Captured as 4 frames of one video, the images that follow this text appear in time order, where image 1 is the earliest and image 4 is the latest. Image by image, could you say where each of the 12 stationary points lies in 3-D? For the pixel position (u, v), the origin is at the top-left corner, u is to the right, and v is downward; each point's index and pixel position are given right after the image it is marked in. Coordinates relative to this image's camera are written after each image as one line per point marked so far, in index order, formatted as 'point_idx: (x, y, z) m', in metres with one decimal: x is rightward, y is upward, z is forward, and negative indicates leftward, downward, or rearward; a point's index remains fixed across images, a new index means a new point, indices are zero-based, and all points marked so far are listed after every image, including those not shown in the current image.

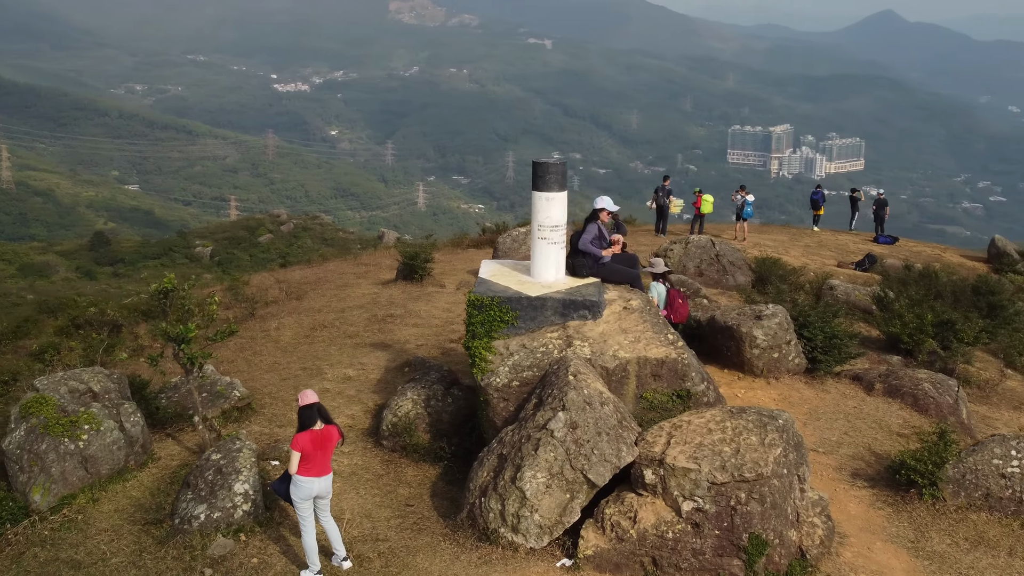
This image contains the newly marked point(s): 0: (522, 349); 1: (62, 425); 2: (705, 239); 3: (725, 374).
0: (+0.1, -0.4, +7.9) m
1: (-3.2, -1.0, +8.0) m
2: (+2.7, +0.7, +15.6) m
3: (+1.9, -0.8, +10.4) m
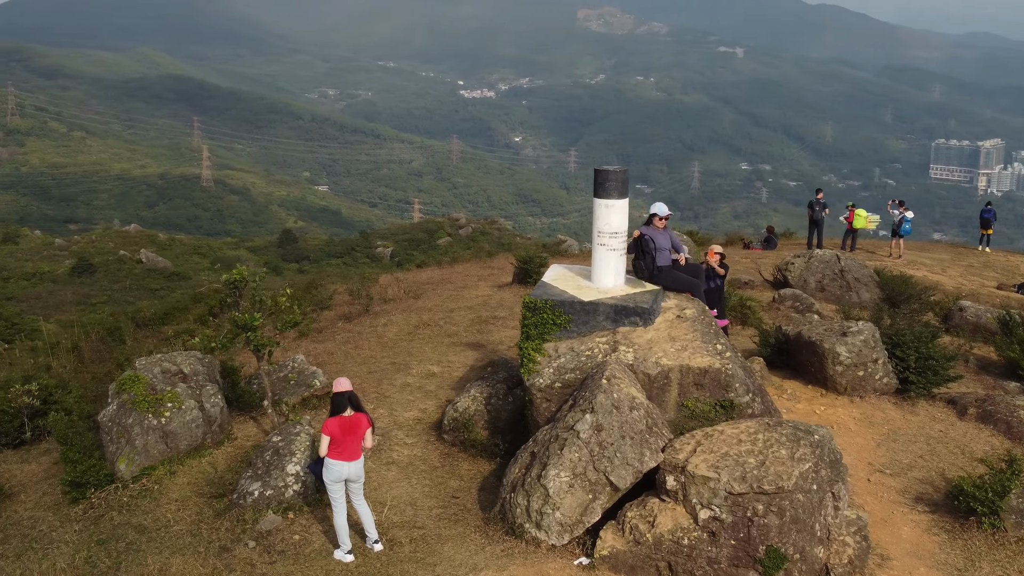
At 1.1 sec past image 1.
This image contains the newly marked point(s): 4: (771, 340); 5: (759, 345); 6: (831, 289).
0: (+0.4, -0.5, +8.0) m
1: (-2.8, -0.9, +8.7) m
2: (+4.3, +0.5, +15.3) m
3: (+2.7, -0.9, +10.2) m
4: (+2.5, -0.6, +11.0) m
5: (+2.4, -0.6, +11.2) m
6: (+4.2, 0.0, +15.0) m
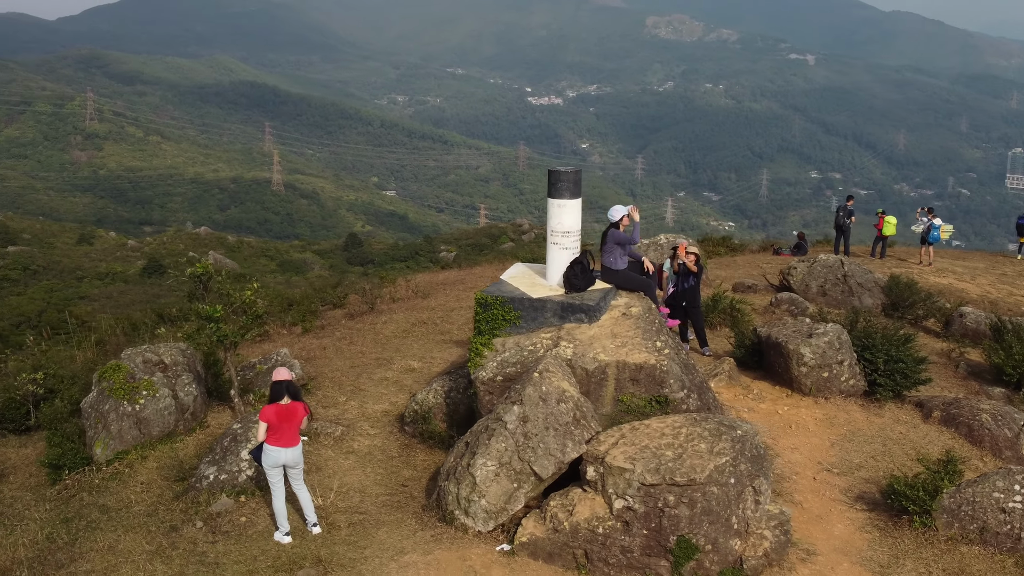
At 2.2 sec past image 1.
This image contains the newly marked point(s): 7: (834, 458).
0: (0.0, -0.4, +8.3) m
1: (-3.1, -0.8, +9.2) m
2: (+4.3, +0.4, +15.3) m
3: (+2.4, -0.9, +10.3) m
4: (+2.3, -0.6, +11.1) m
5: (+2.2, -0.6, +11.3) m
6: (+4.2, -0.1, +15.0) m
7: (+2.6, -1.3, +9.0) m
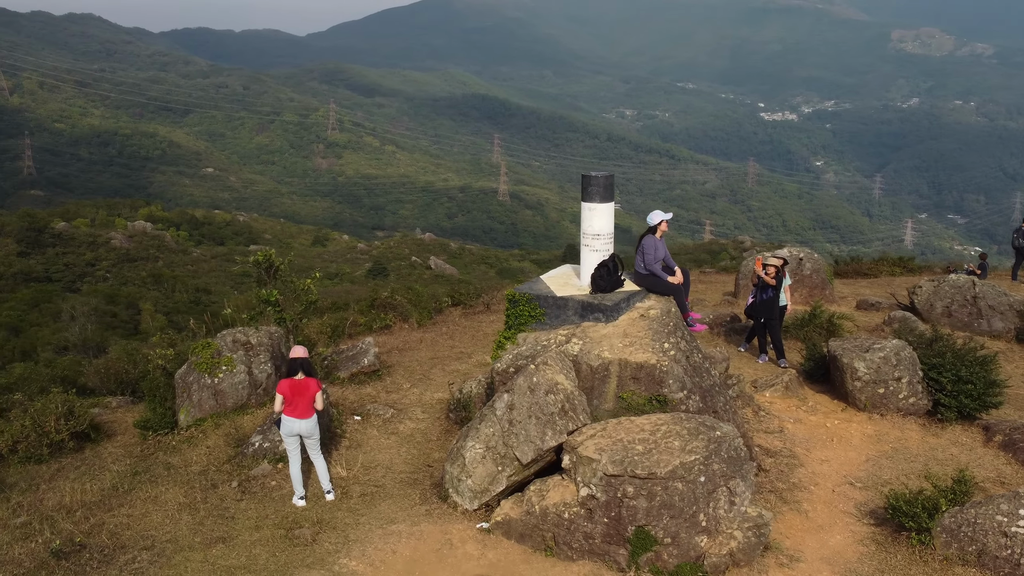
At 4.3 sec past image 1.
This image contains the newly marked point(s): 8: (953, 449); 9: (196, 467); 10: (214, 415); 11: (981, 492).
0: (+0.2, -0.4, +8.7) m
1: (-2.8, -0.7, +10.2) m
2: (+5.9, +0.1, +14.6) m
3: (+2.9, -1.0, +10.2) m
4: (+2.9, -0.7, +11.0) m
5: (+2.9, -0.7, +11.2) m
6: (+5.7, -0.3, +14.4) m
7: (+2.8, -1.4, +8.9) m
8: (+3.6, -1.3, +9.4) m
9: (-2.5, -1.4, +9.2) m
10: (-2.6, -1.1, +10.1) m
11: (+3.5, -1.5, +8.2) m
